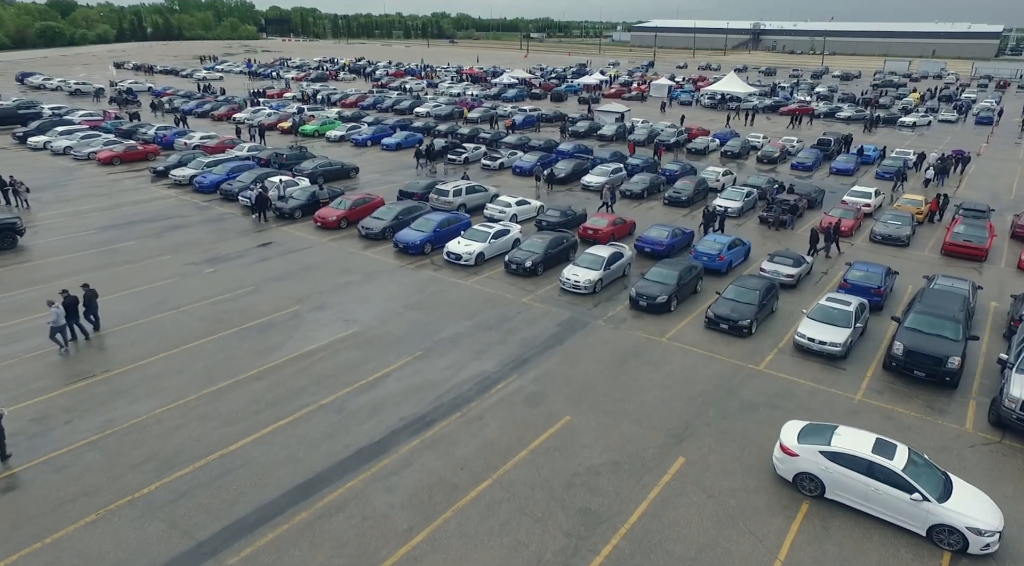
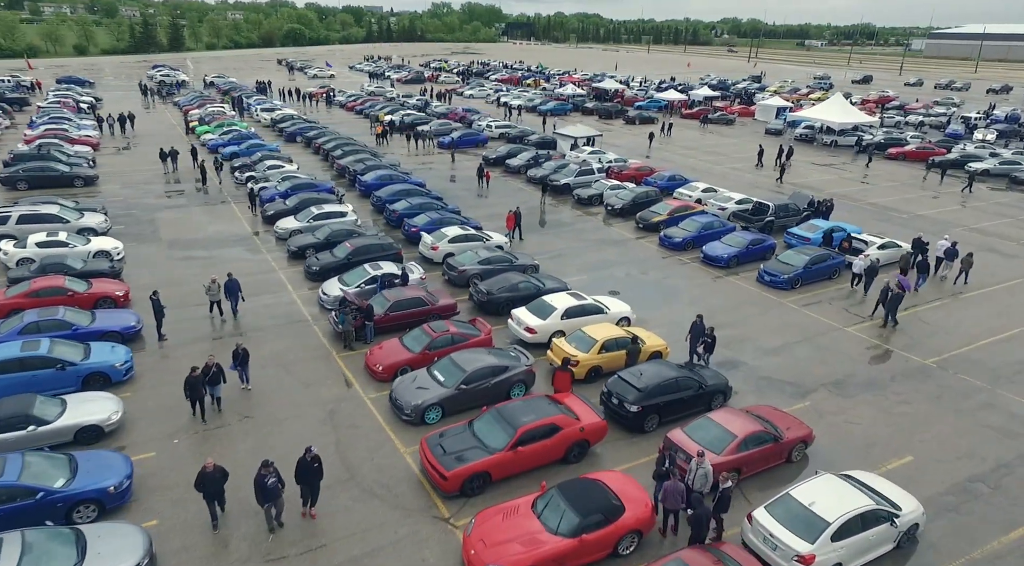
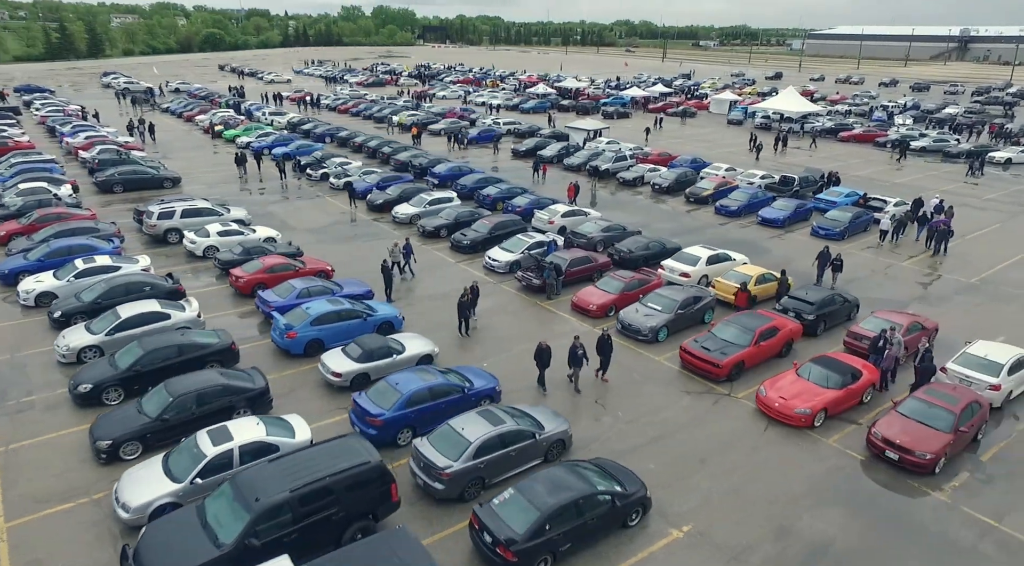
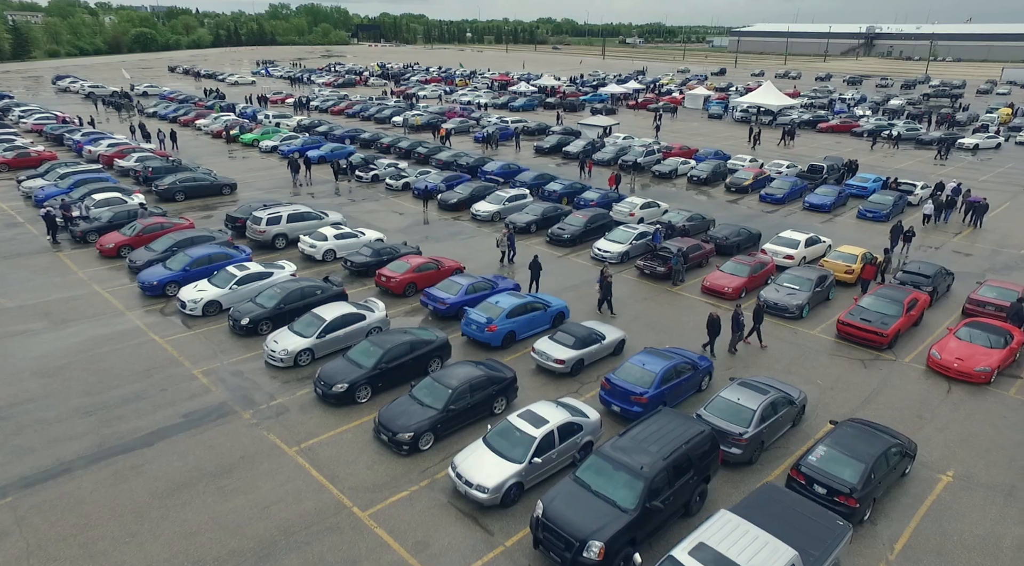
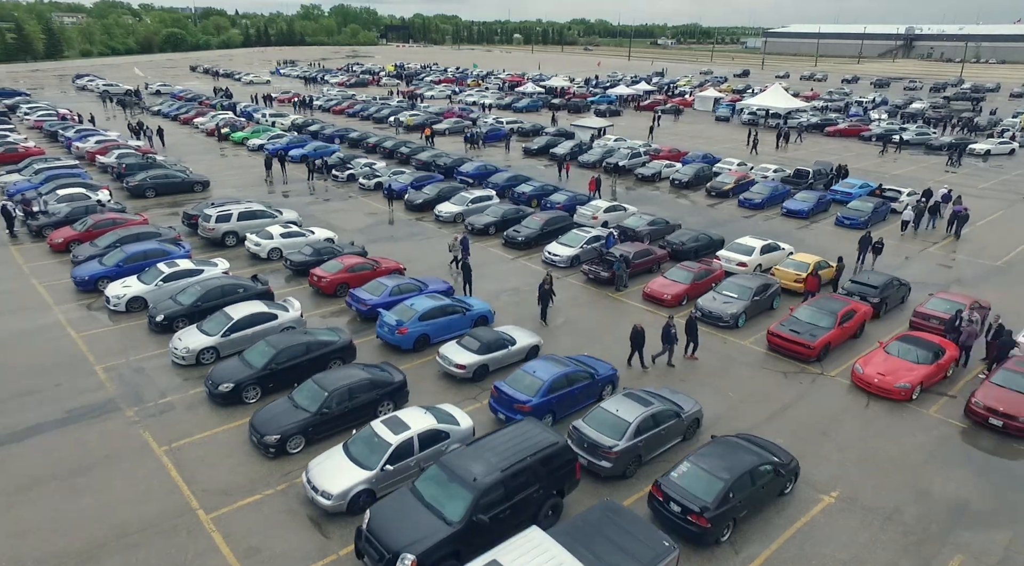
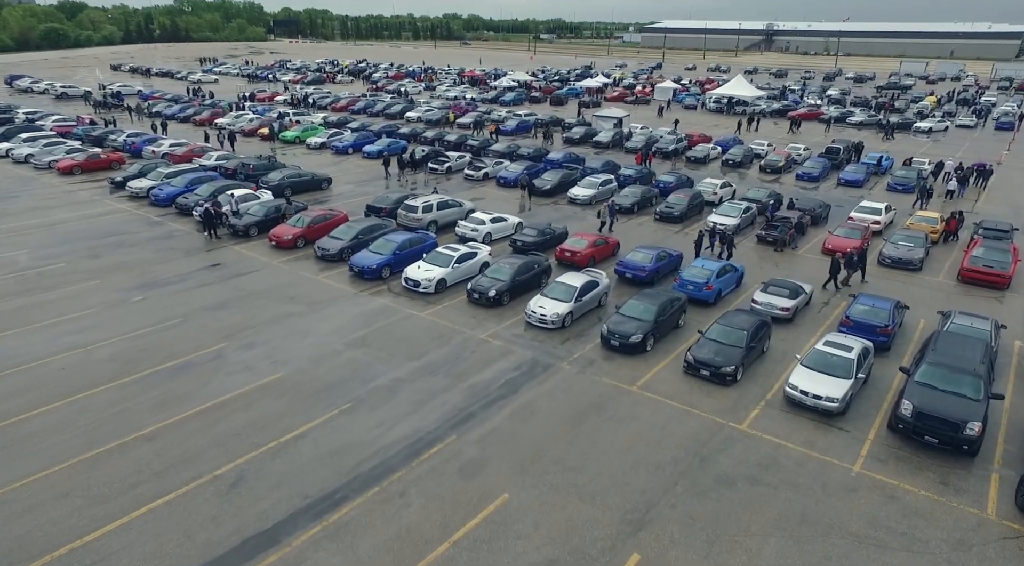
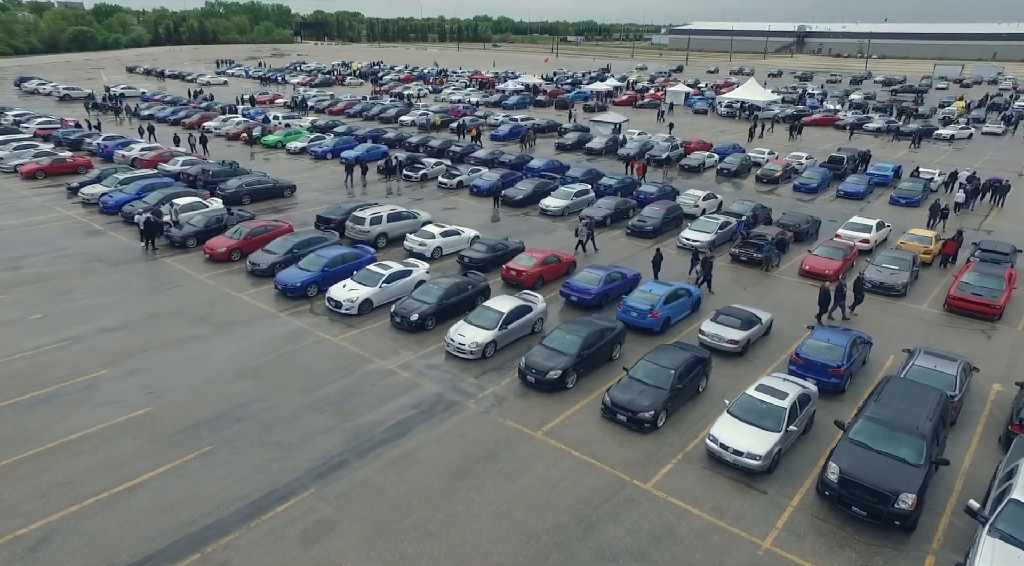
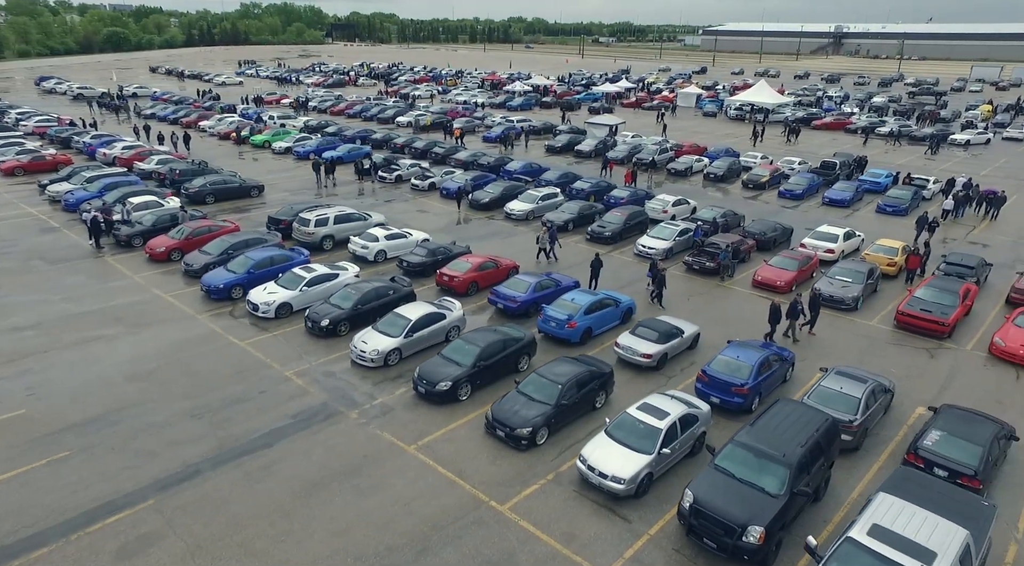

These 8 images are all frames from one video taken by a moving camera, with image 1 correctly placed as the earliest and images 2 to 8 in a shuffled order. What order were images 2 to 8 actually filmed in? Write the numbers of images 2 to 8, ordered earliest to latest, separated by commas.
6, 7, 8, 4, 5, 3, 2
